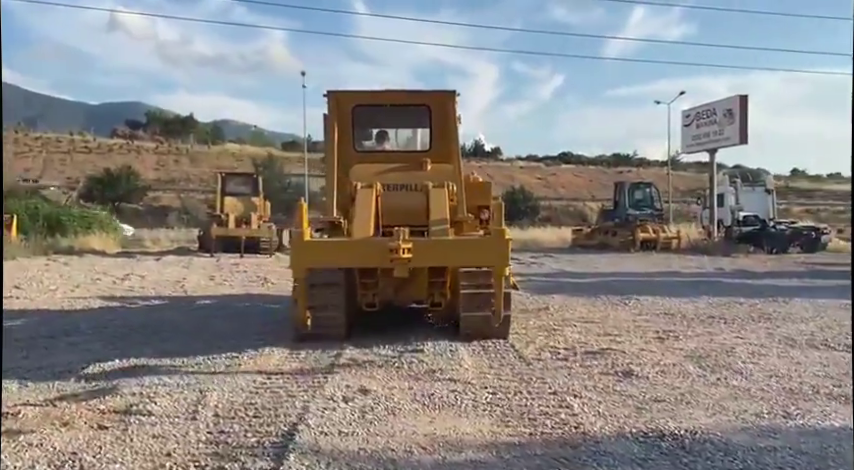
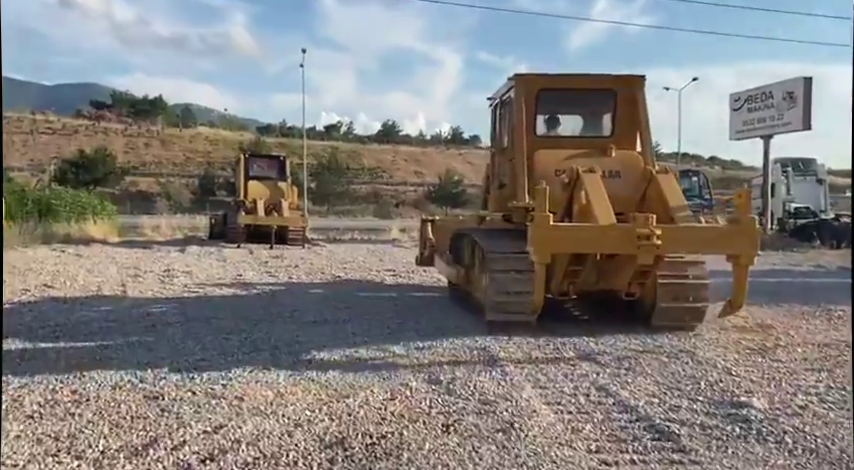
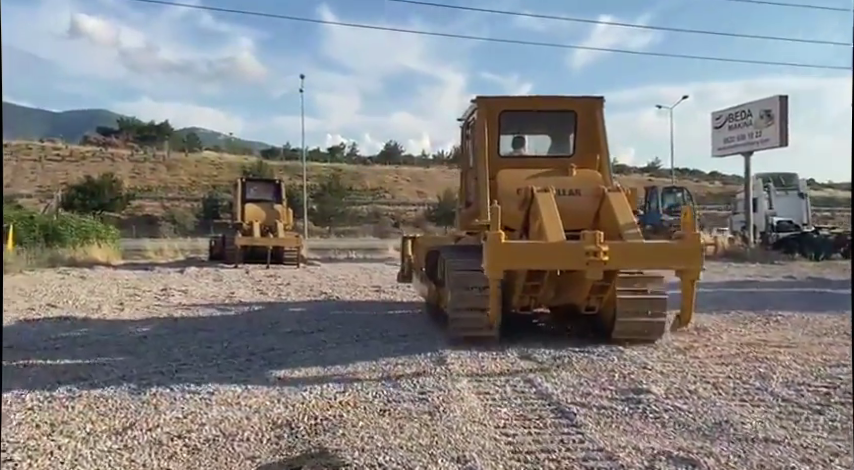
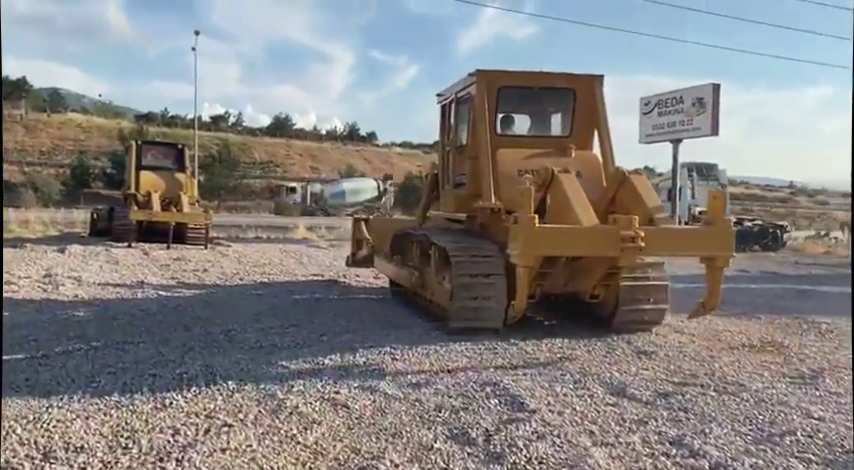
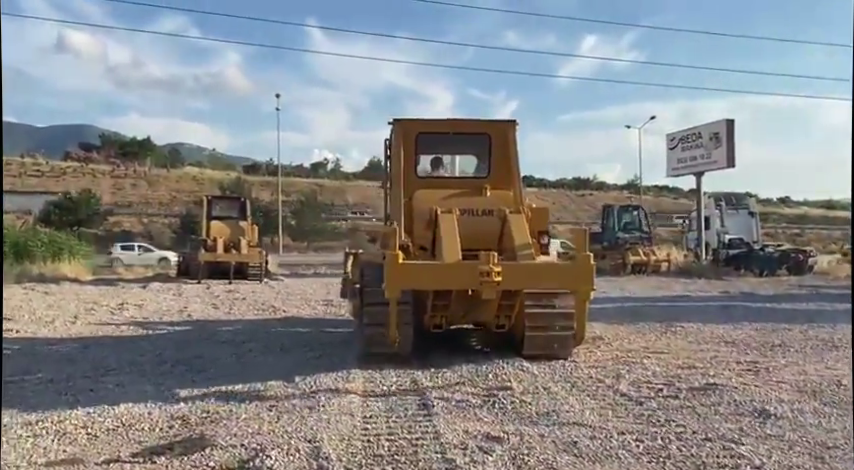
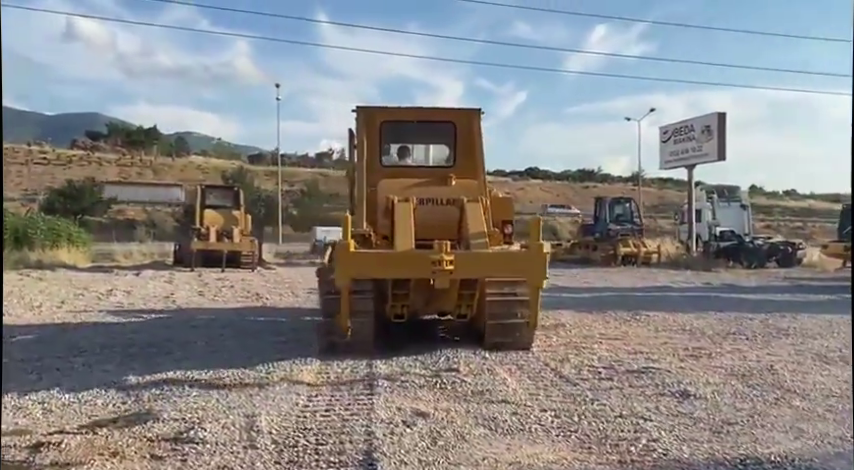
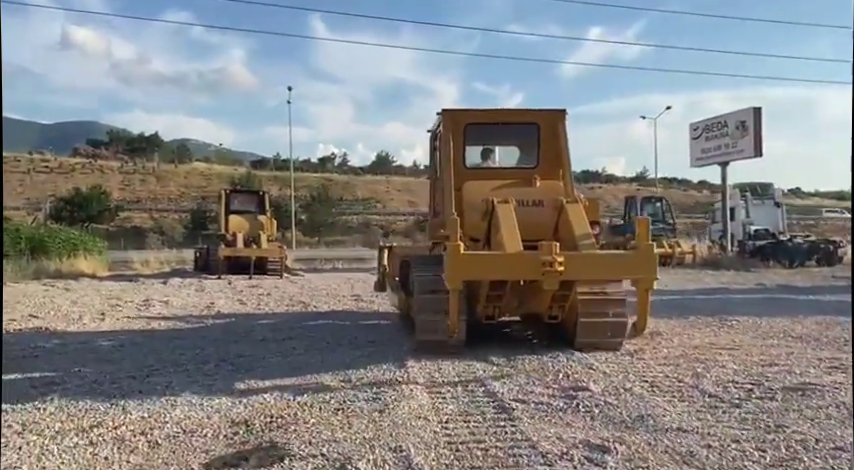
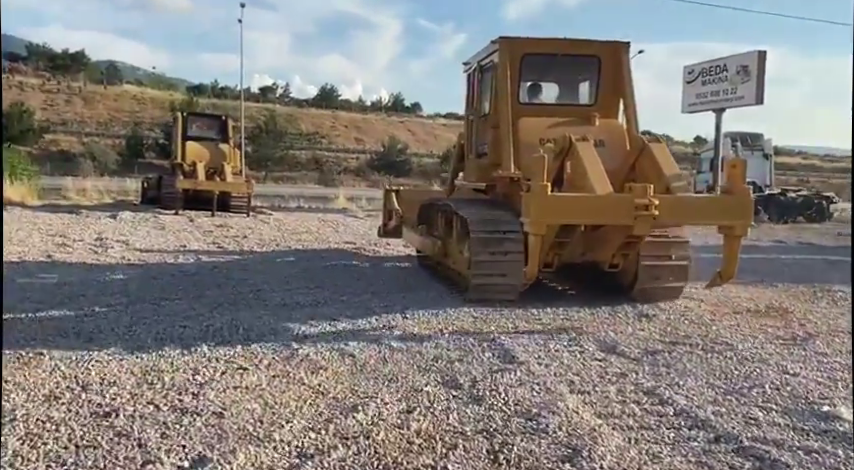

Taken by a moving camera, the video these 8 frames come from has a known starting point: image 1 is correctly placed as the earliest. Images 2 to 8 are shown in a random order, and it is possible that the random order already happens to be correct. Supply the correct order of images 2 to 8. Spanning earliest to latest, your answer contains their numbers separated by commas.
6, 5, 7, 3, 2, 8, 4
